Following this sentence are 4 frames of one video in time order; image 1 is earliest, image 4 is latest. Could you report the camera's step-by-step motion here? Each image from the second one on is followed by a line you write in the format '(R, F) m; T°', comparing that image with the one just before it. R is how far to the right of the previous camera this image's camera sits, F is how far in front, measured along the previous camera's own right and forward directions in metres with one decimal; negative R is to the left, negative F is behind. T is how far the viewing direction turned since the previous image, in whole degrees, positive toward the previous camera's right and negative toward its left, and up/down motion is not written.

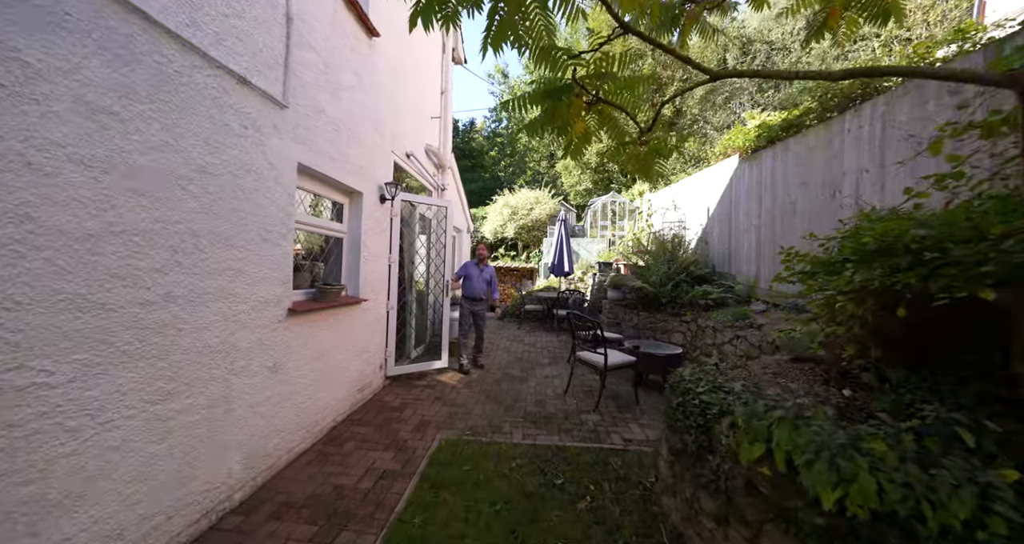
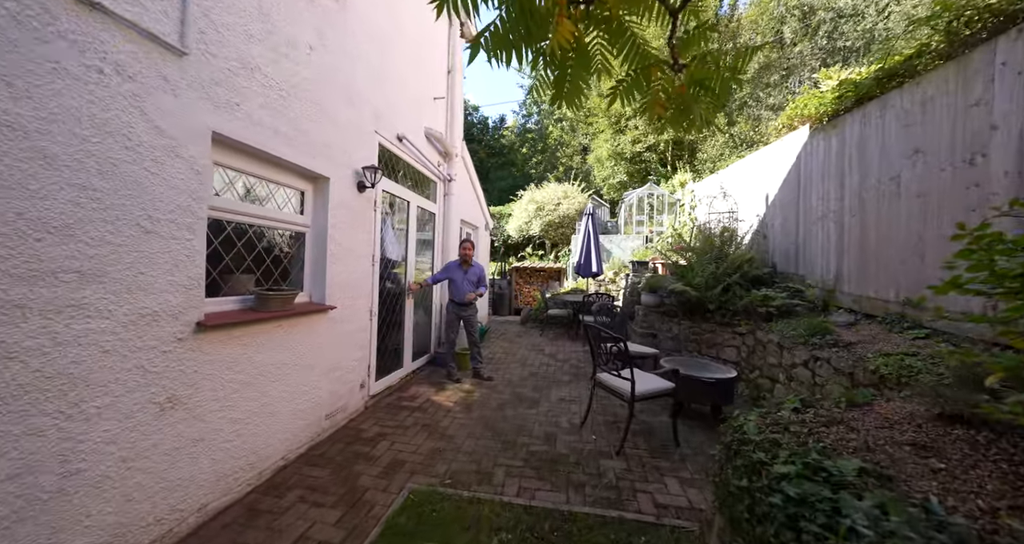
(+0.3, +0.7) m; -6°
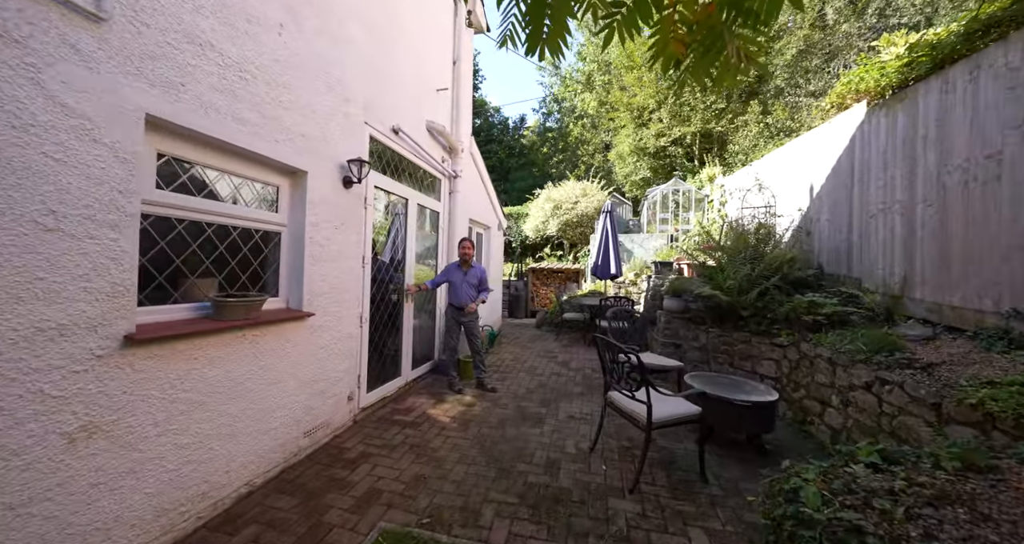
(+0.2, +0.4) m; -4°
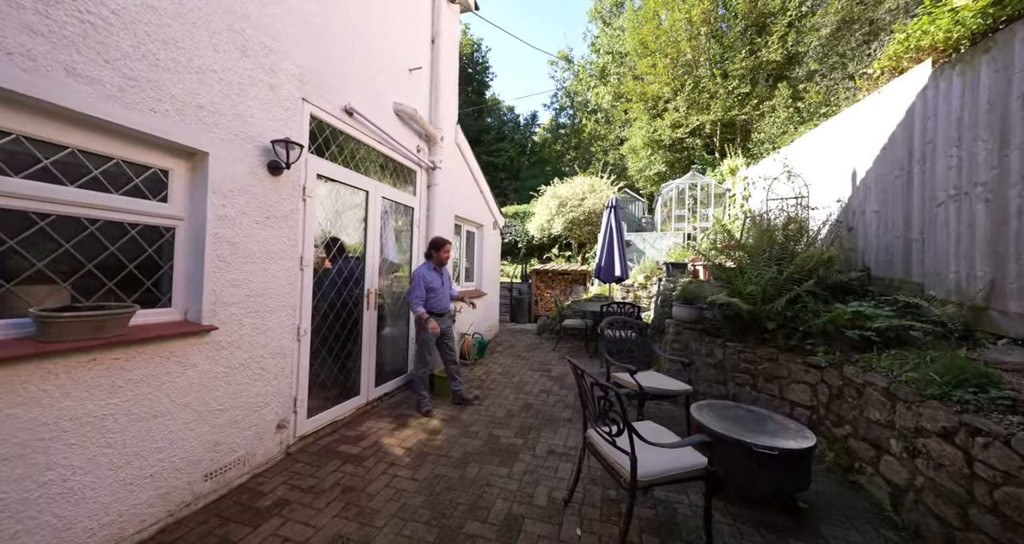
(+0.4, +0.6) m; -3°
